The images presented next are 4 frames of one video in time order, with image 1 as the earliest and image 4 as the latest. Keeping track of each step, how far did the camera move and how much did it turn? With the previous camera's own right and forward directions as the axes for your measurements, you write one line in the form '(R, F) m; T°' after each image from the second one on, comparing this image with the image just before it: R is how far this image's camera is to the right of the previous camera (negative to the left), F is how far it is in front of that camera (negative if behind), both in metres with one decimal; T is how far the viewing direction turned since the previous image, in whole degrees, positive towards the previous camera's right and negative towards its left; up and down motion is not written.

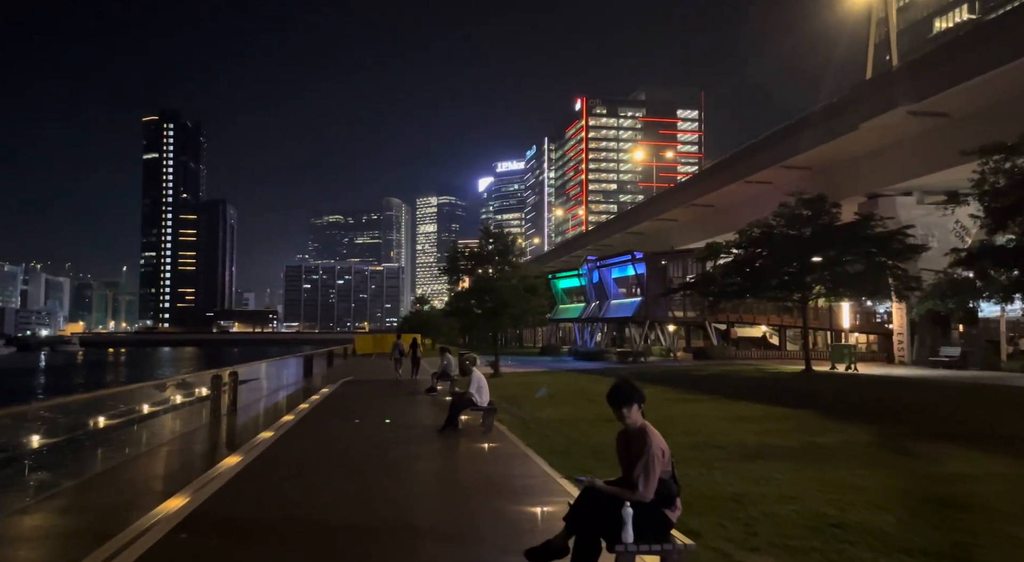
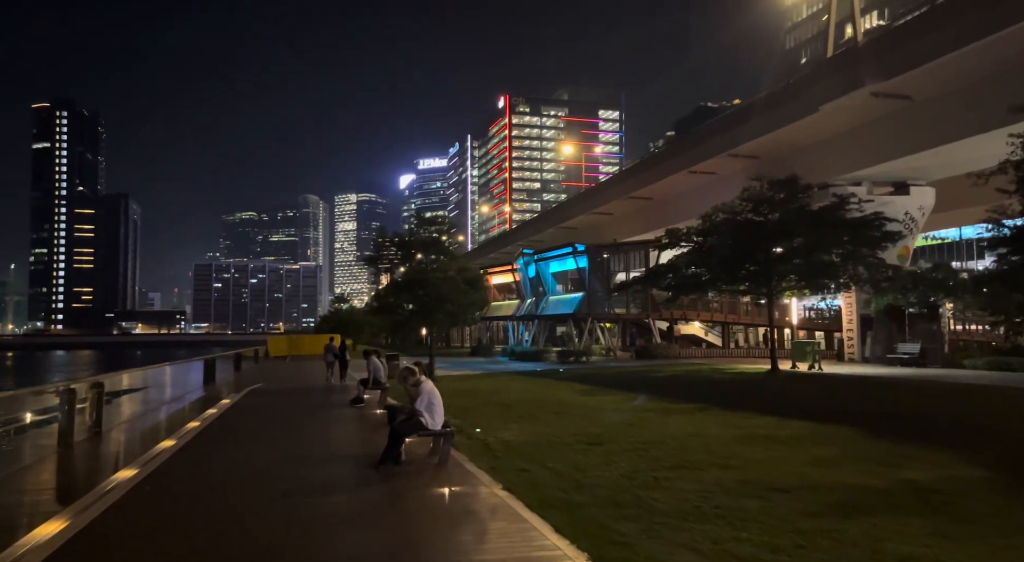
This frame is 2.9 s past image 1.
(-0.5, +3.1) m; +6°
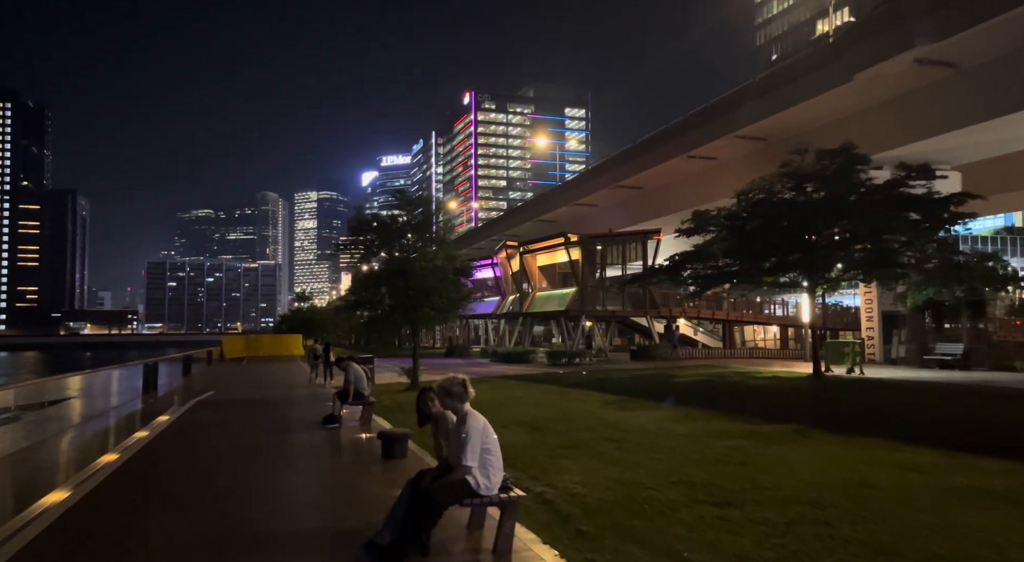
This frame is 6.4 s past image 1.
(-1.0, +3.5) m; +3°
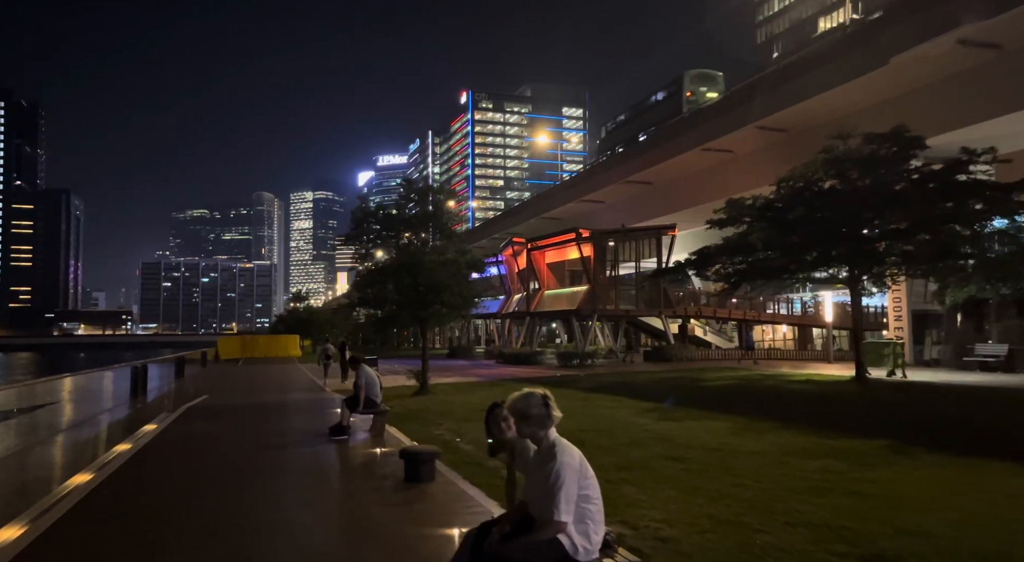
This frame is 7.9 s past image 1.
(-0.6, +1.4) m; 0°
